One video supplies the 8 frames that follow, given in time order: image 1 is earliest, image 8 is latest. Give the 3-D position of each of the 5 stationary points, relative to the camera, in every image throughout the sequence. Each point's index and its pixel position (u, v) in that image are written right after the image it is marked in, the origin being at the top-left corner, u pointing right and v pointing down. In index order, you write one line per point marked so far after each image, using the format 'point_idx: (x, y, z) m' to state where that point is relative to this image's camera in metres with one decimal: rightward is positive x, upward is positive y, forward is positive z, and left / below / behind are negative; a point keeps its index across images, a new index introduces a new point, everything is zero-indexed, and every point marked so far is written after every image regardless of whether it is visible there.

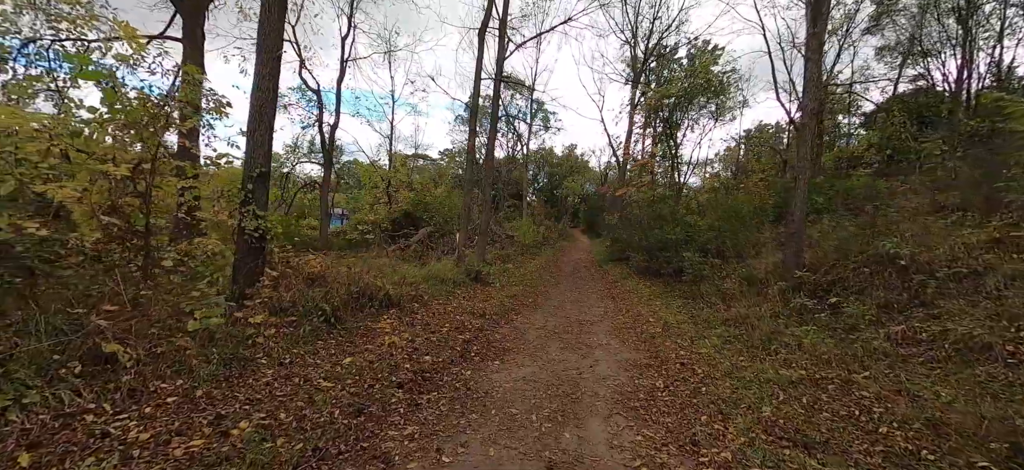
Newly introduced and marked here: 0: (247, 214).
0: (-4.0, +0.3, +5.6) m
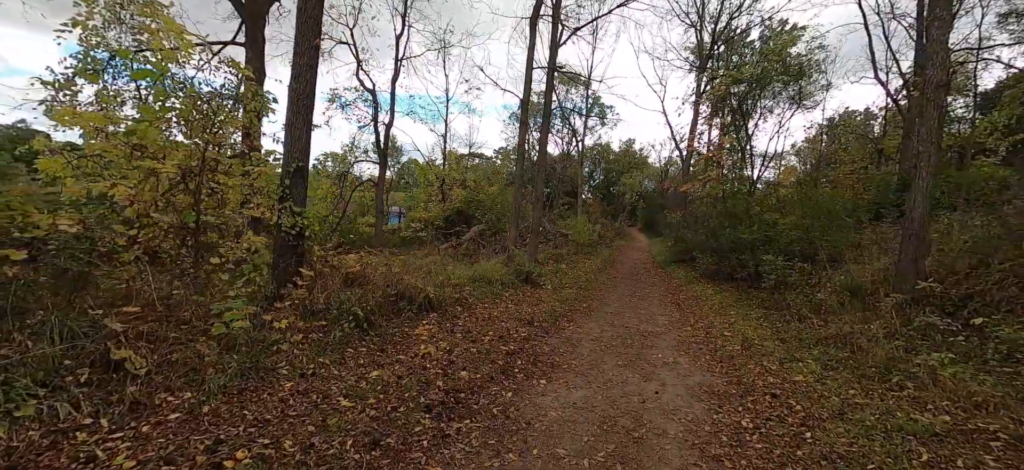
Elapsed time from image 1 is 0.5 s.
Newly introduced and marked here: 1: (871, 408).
0: (-3.3, +0.3, +5.4) m
1: (+4.0, -2.0, +4.2) m
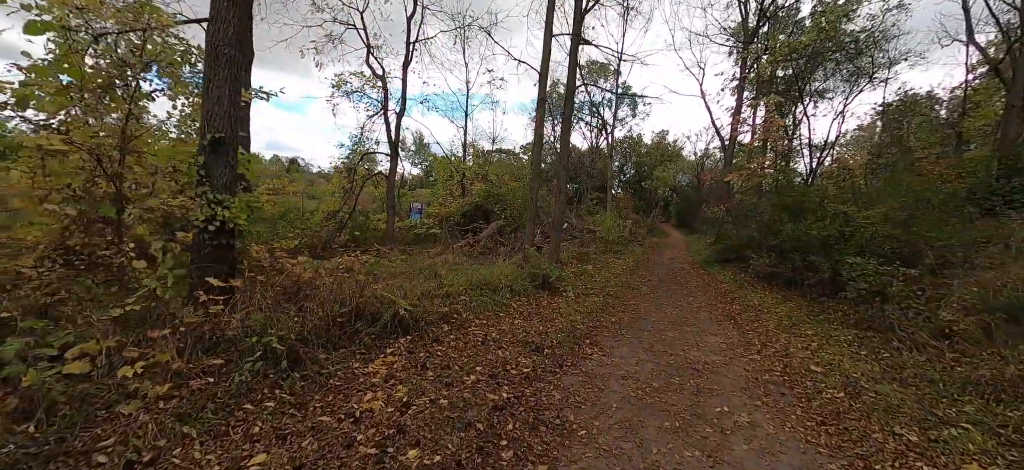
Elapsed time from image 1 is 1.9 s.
0: (-3.4, +0.4, +4.0) m
1: (+3.9, -1.9, +2.3) m
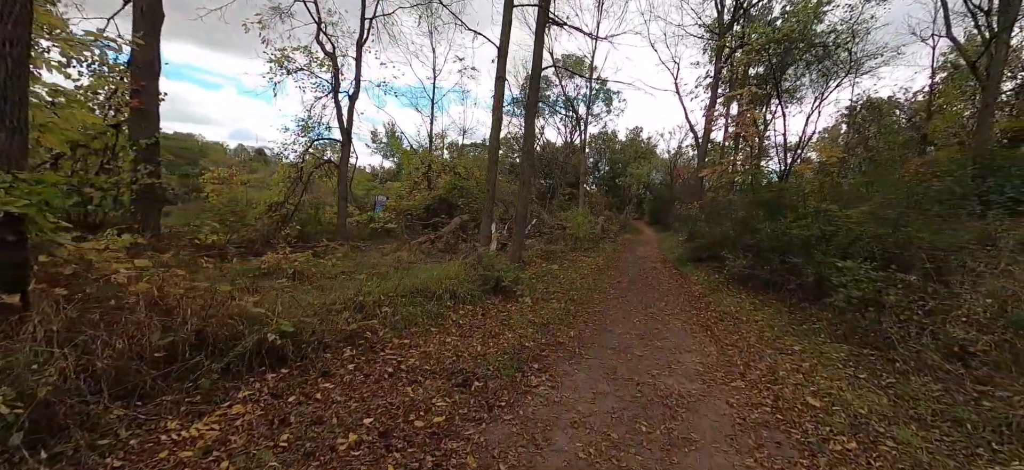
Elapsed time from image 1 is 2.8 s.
0: (-4.1, +0.4, +2.6) m
1: (+3.2, -1.9, +1.4) m
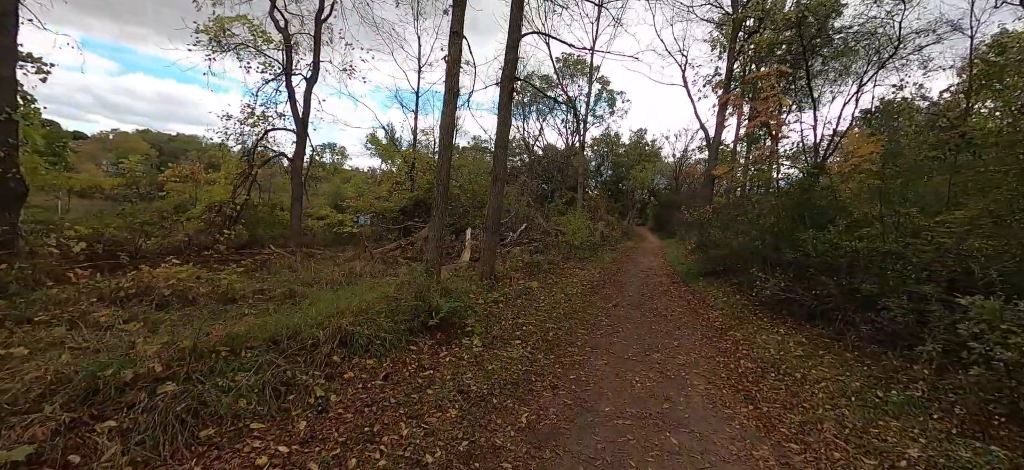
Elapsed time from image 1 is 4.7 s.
0: (-4.9, +0.4, +0.4) m
1: (+2.4, -2.1, -0.9) m
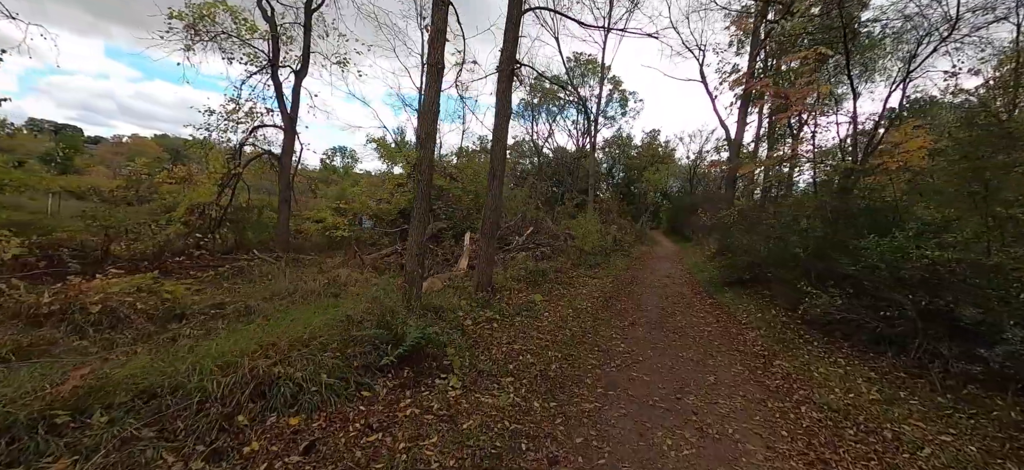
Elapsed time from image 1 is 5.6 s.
0: (-5.1, +0.3, -0.6) m
1: (+2.1, -2.1, -2.2) m
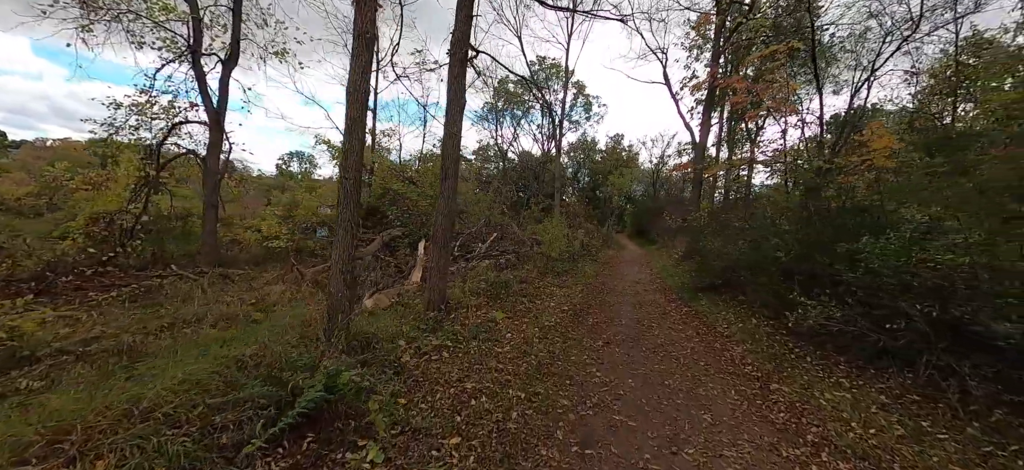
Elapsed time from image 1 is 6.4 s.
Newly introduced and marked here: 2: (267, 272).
0: (-5.1, +0.2, -2.0) m
1: (+2.2, -2.0, -3.0) m
2: (-6.9, -1.0, +10.7) m
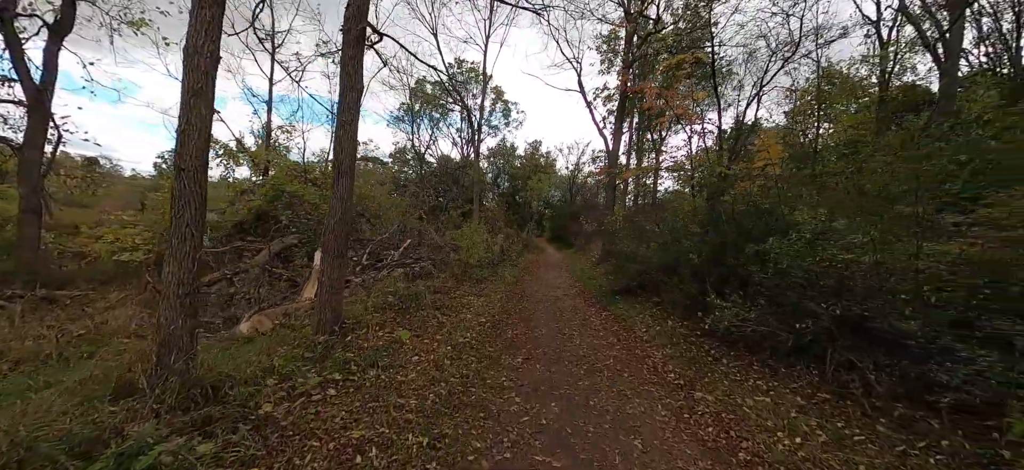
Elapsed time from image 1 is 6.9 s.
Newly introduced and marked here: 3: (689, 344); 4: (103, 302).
0: (-4.7, +0.2, -3.7) m
1: (+2.8, -2.0, -3.2) m
2: (-9.0, -1.3, +8.4) m
3: (+2.8, -1.7, +5.8) m
4: (-8.4, -1.3, +7.8) m
